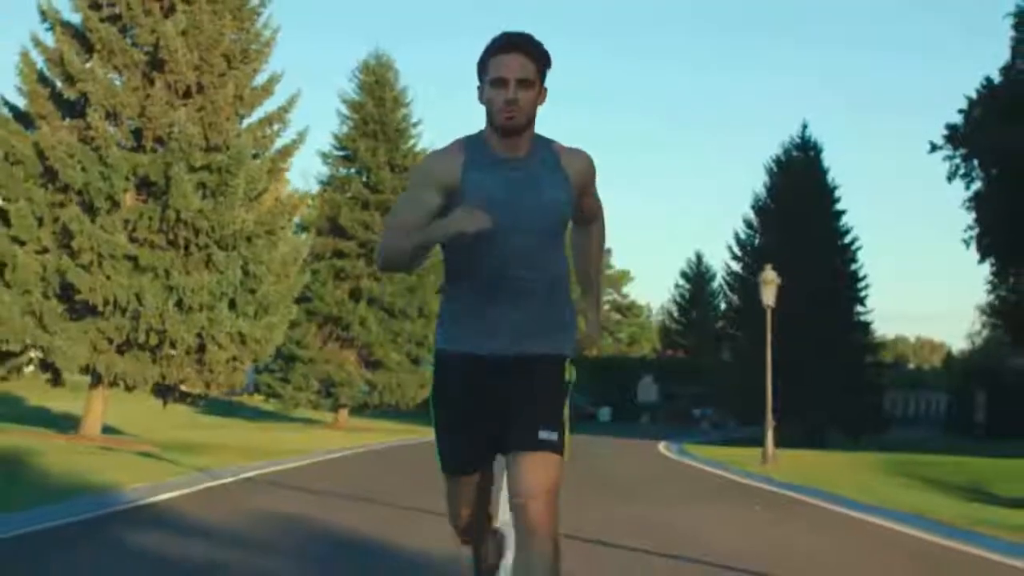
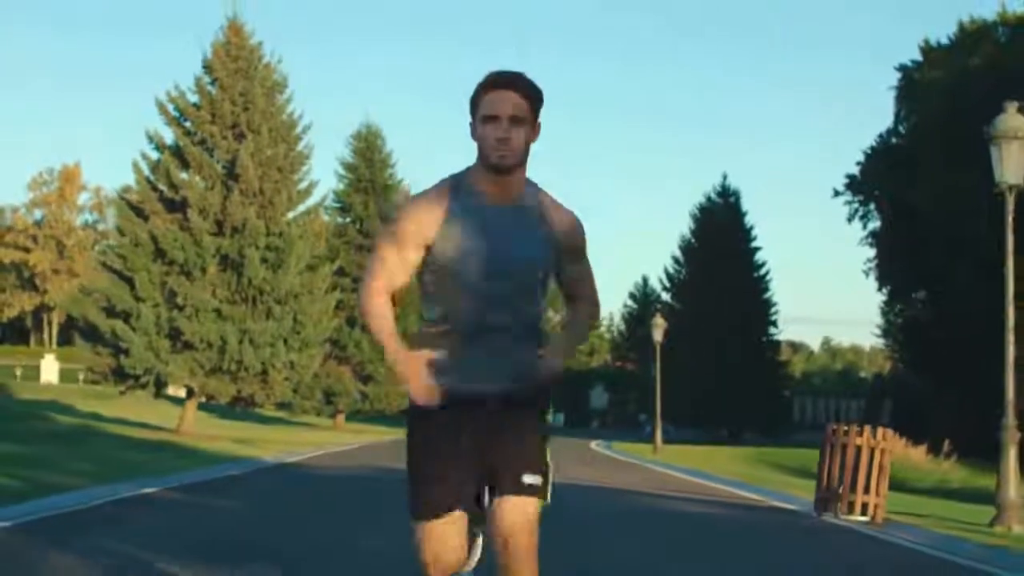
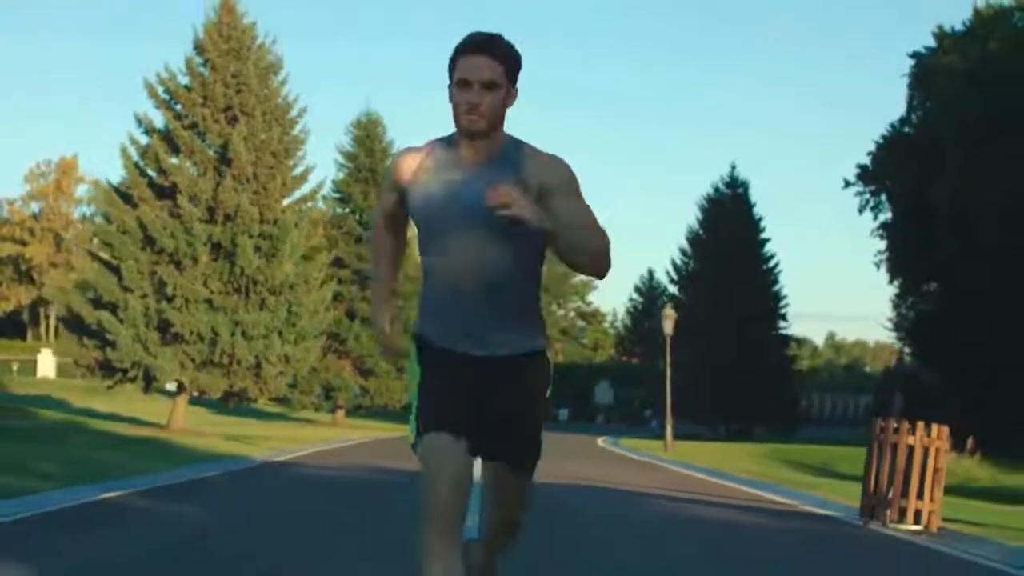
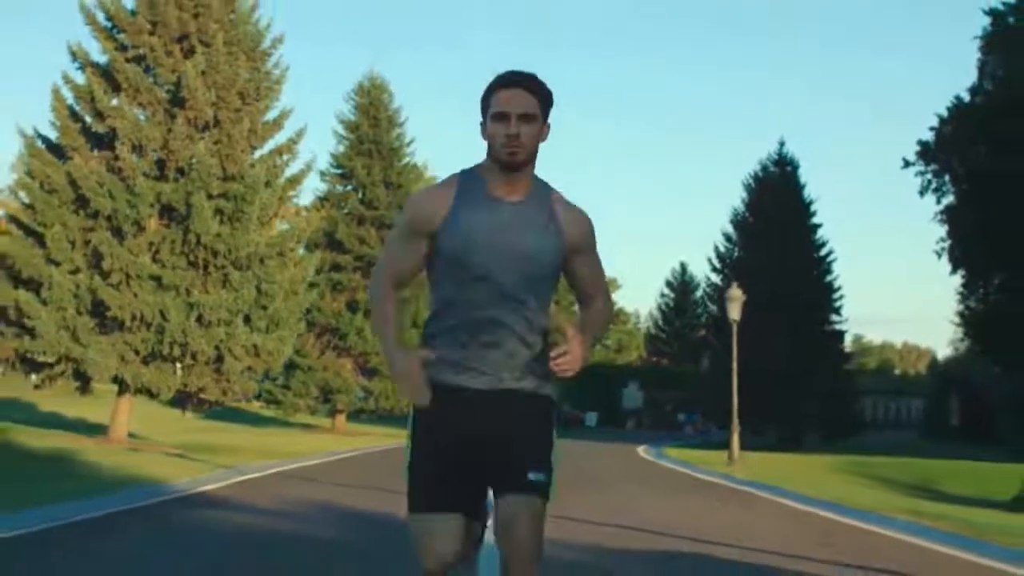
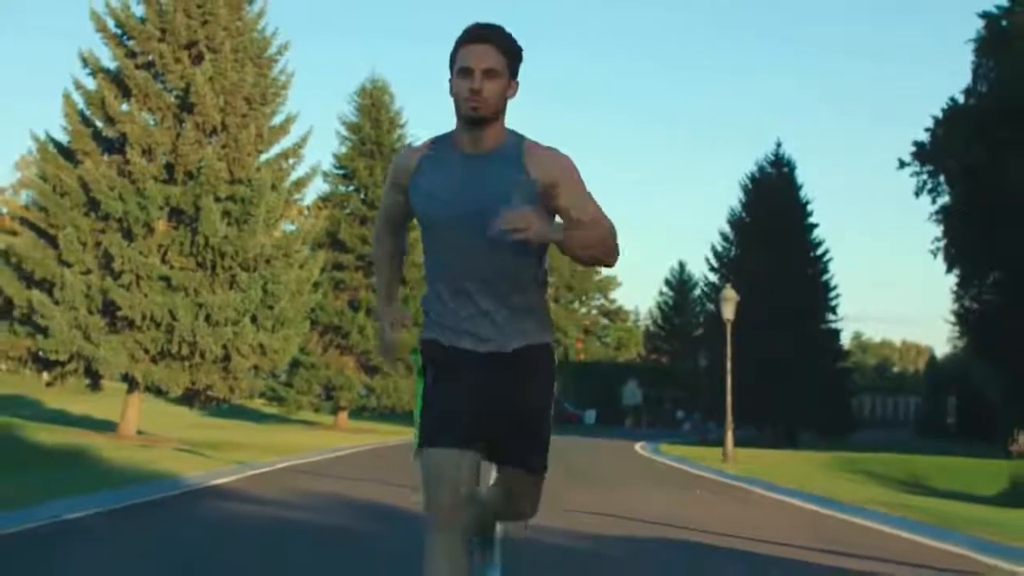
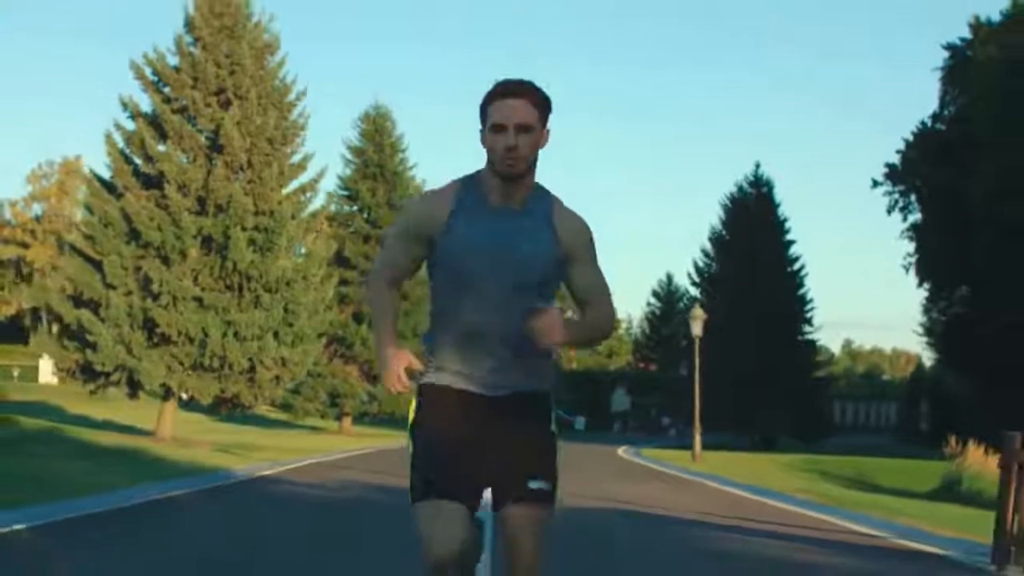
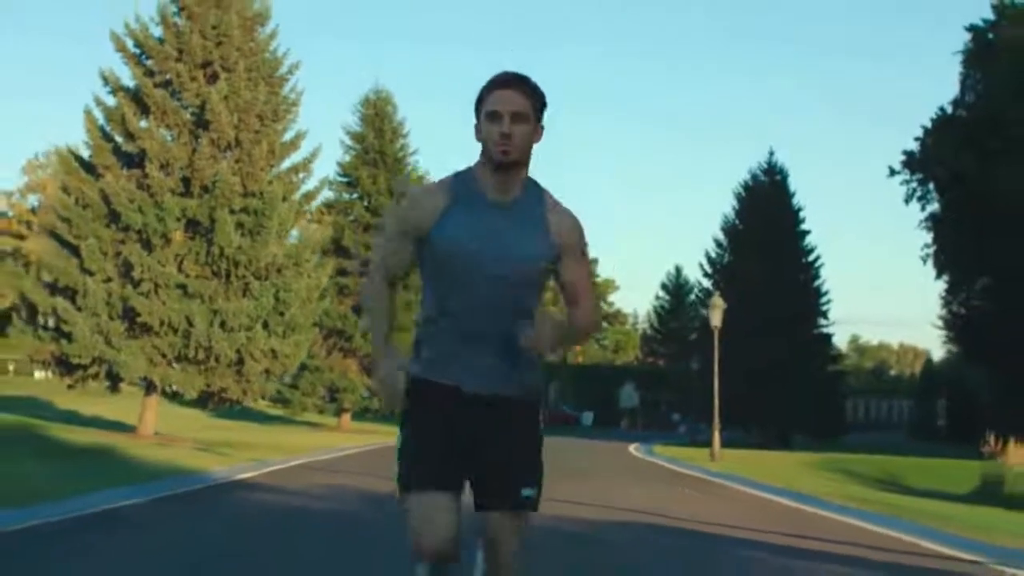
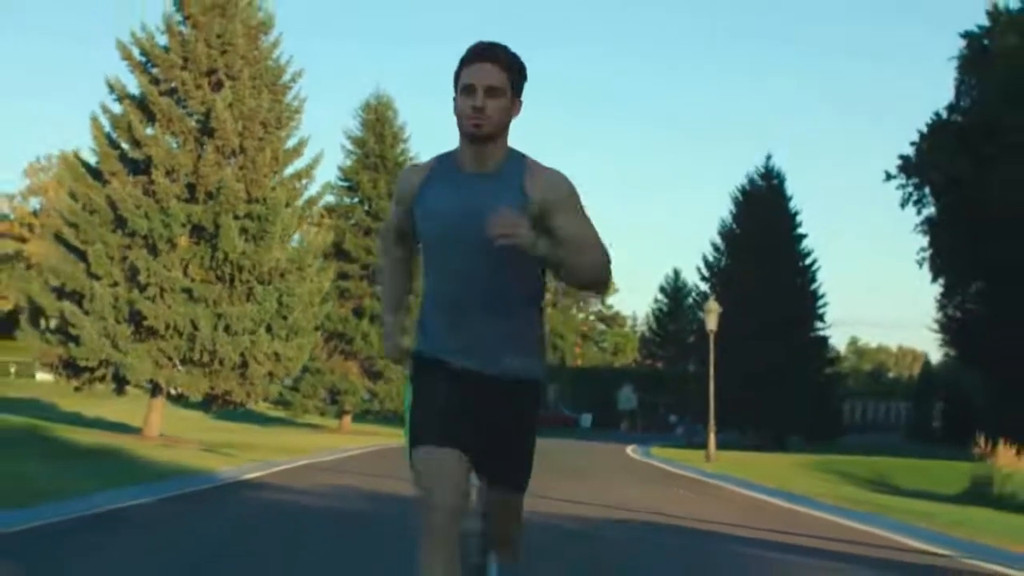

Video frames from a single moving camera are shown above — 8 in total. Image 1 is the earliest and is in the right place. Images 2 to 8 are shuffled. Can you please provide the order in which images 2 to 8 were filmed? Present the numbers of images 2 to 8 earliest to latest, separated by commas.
4, 5, 7, 8, 6, 3, 2
